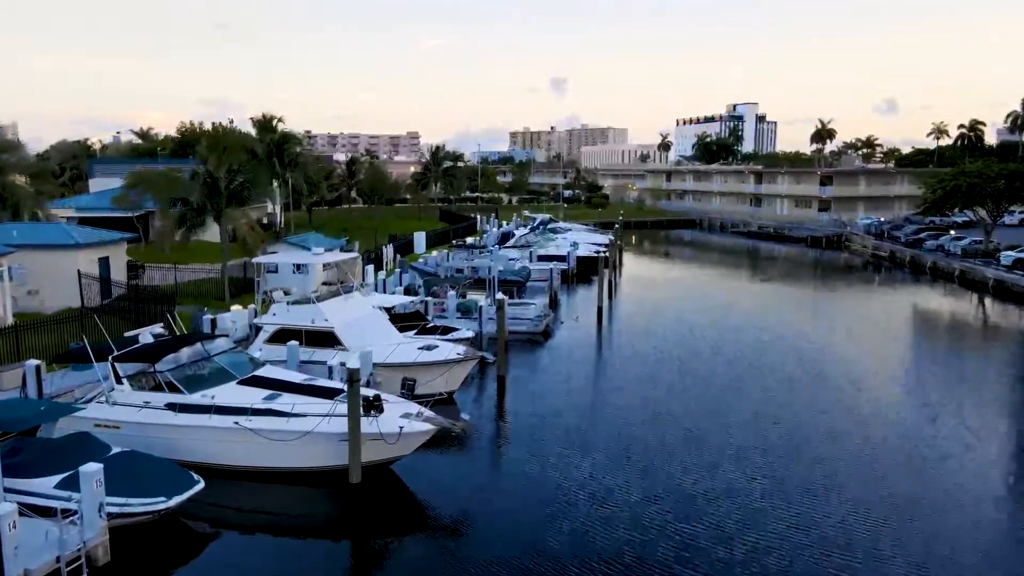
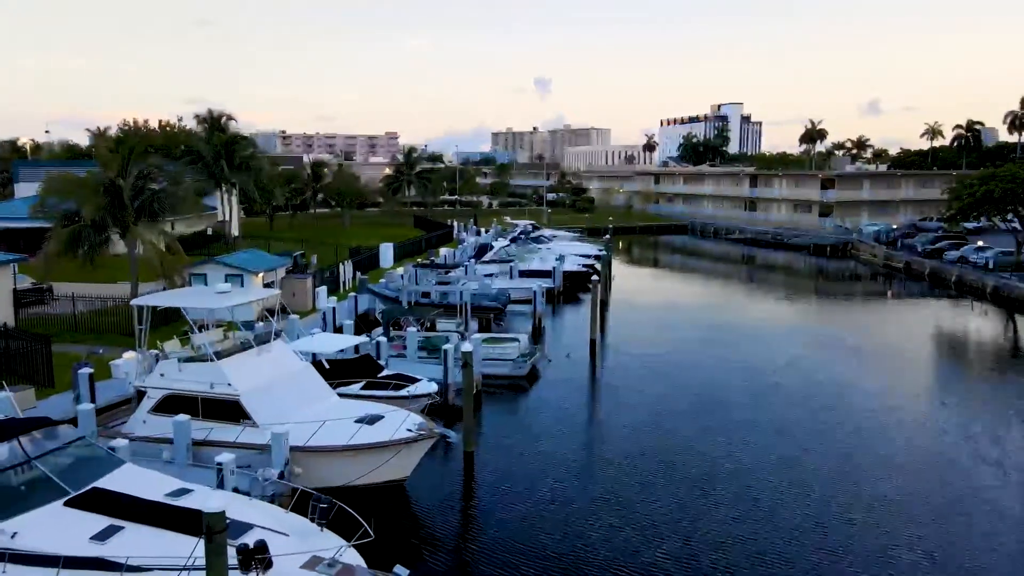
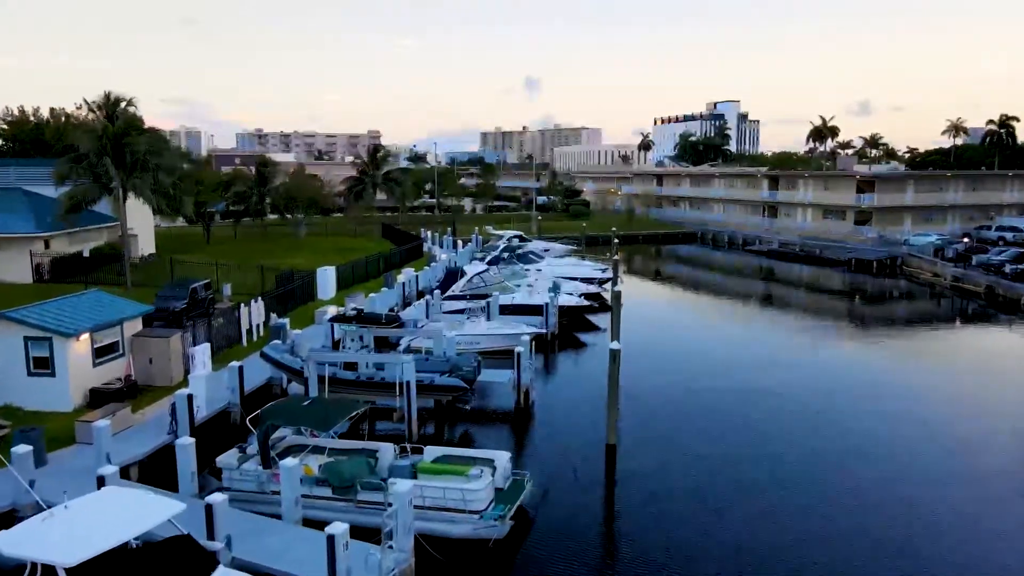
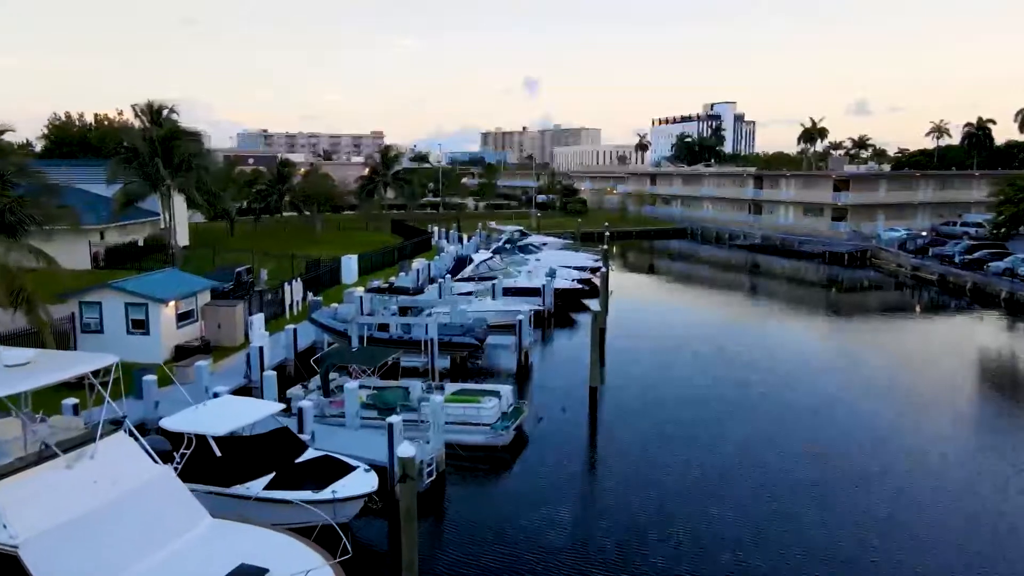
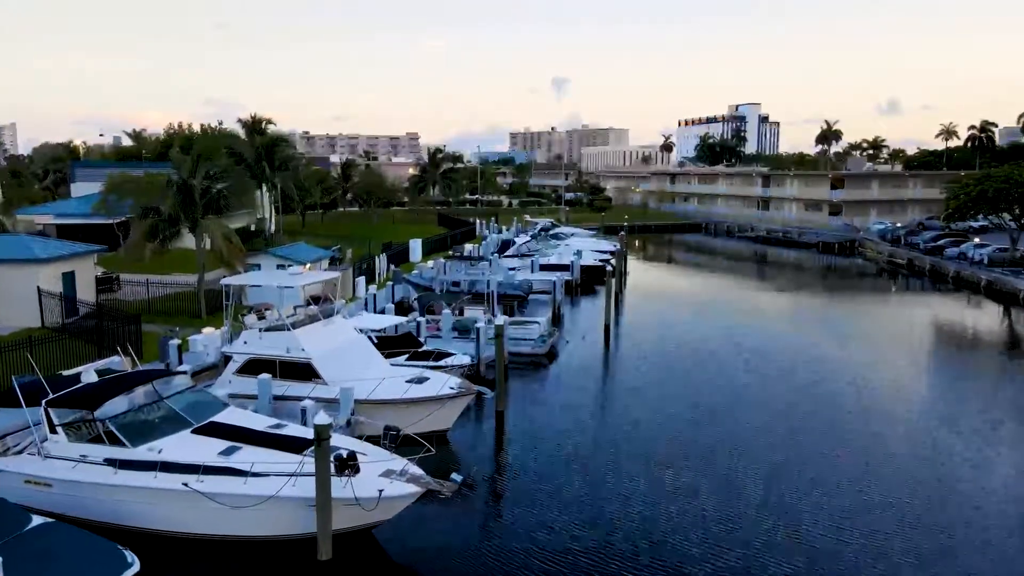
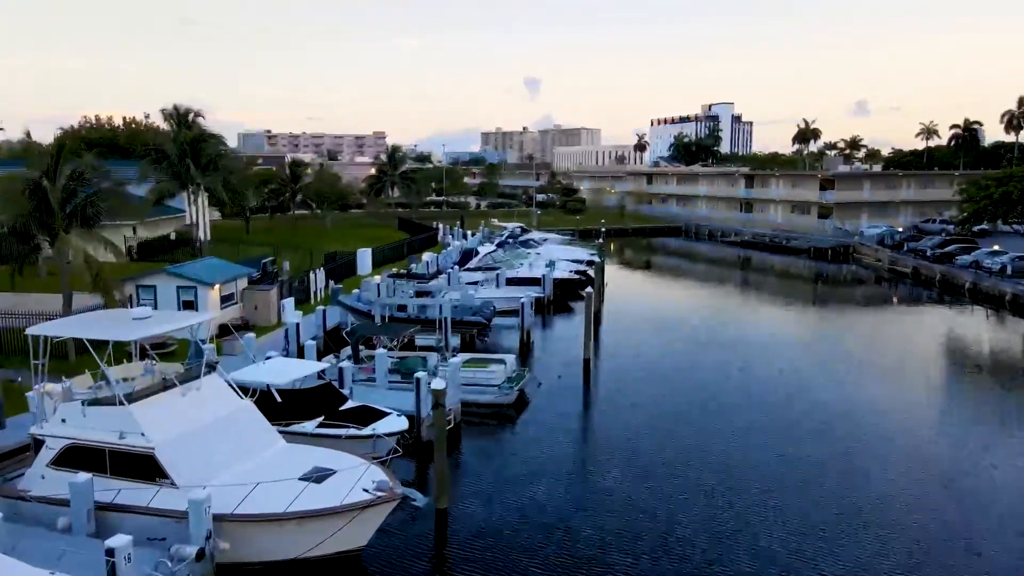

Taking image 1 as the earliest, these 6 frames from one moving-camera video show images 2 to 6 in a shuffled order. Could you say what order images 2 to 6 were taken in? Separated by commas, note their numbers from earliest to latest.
5, 2, 6, 4, 3
